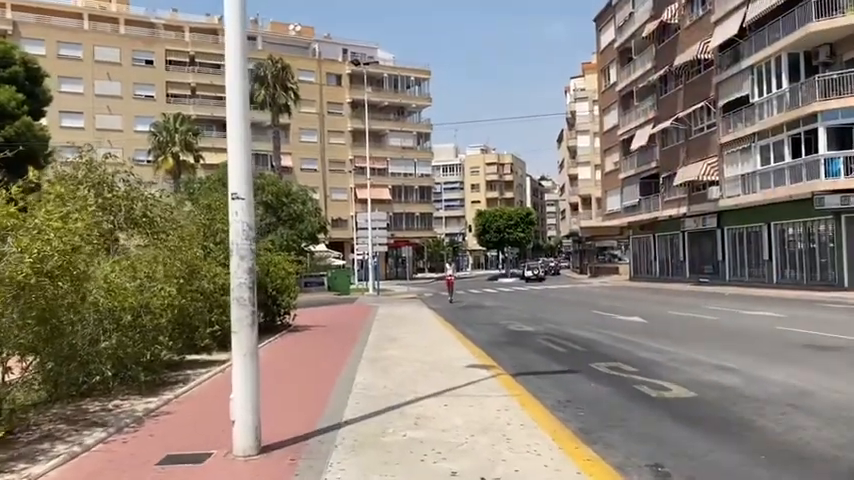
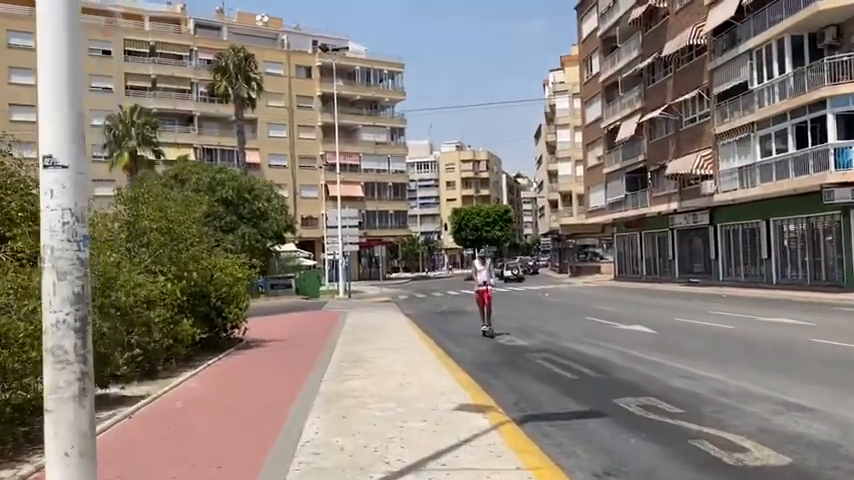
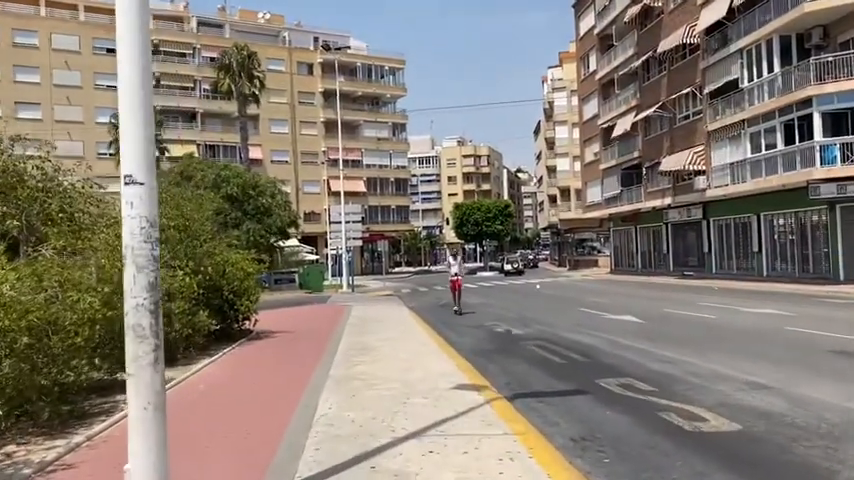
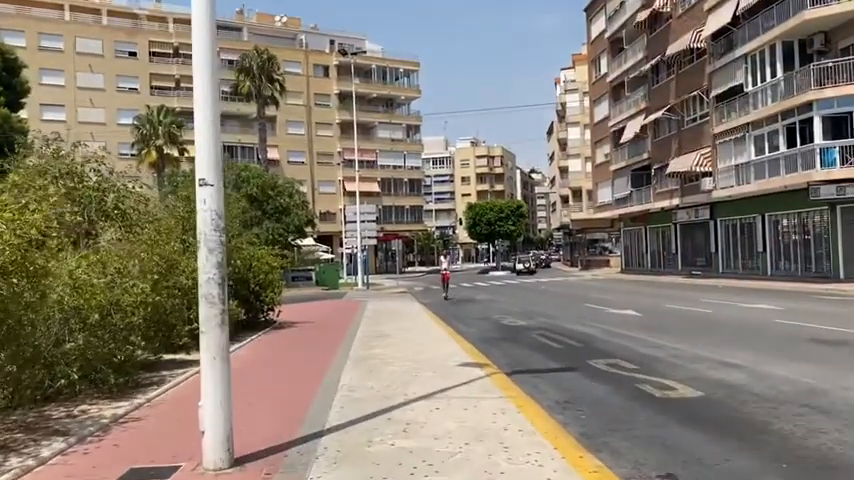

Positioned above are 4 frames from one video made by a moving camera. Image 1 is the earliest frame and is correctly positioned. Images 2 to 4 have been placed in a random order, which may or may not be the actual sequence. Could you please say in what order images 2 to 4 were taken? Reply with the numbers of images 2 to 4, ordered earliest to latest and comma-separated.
4, 3, 2
